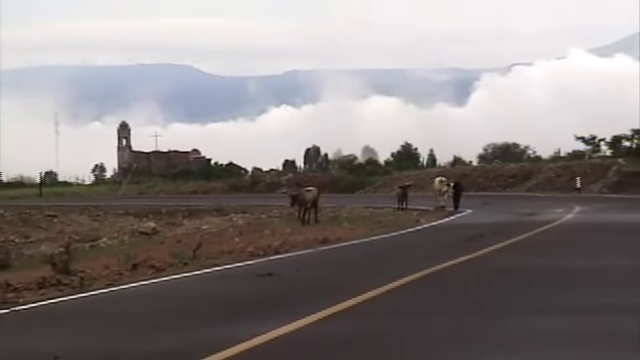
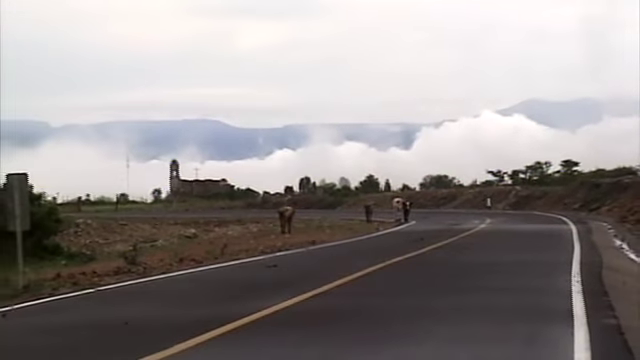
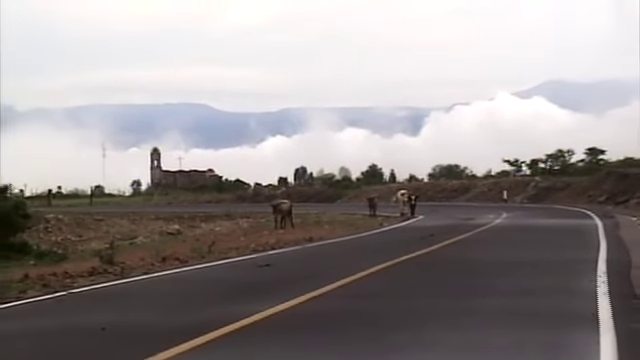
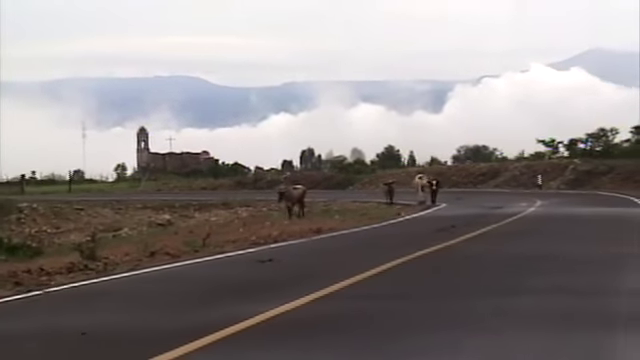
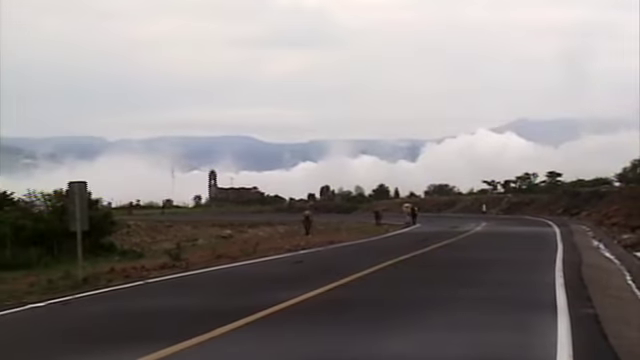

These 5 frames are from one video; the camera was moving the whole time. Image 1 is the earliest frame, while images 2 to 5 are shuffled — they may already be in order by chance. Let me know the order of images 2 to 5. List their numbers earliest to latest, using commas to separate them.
4, 3, 2, 5
